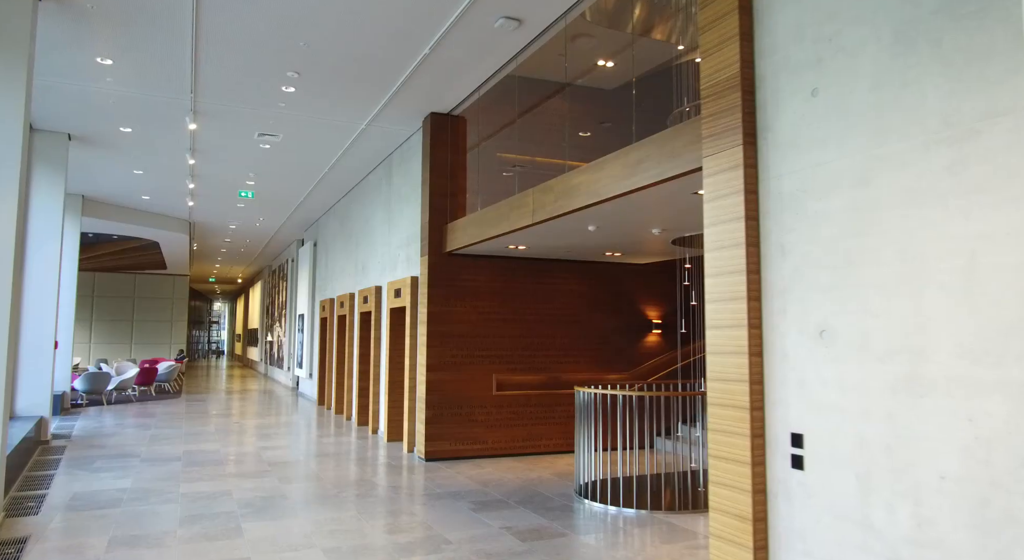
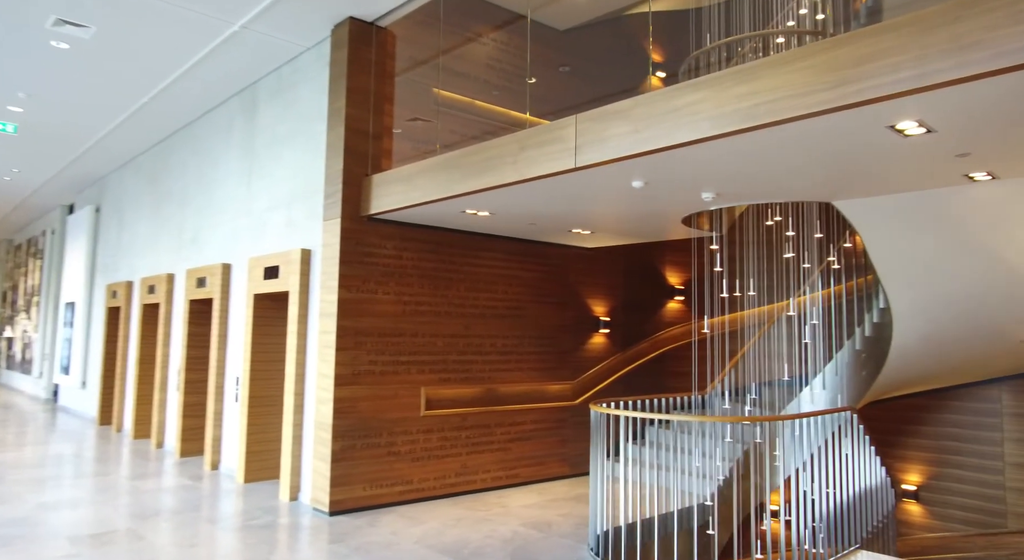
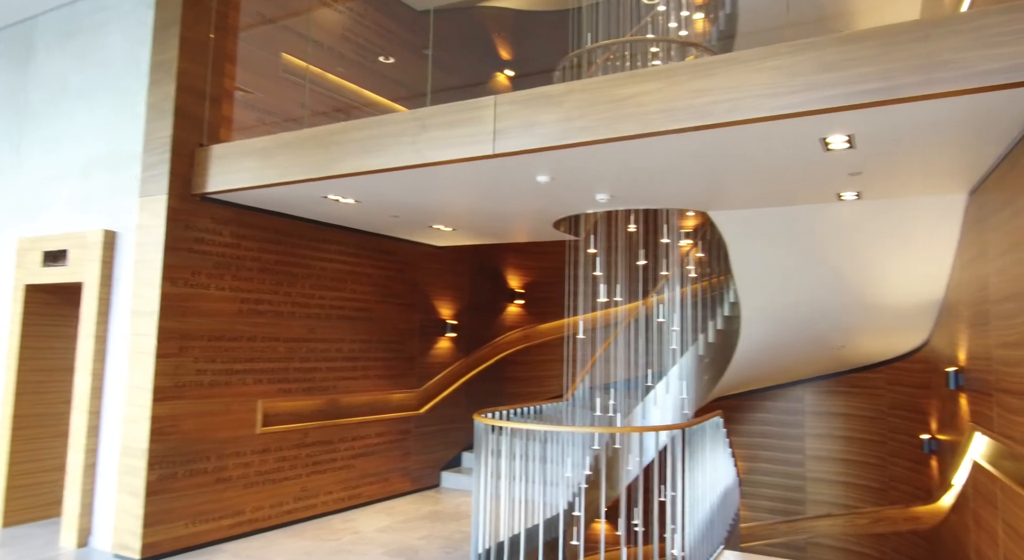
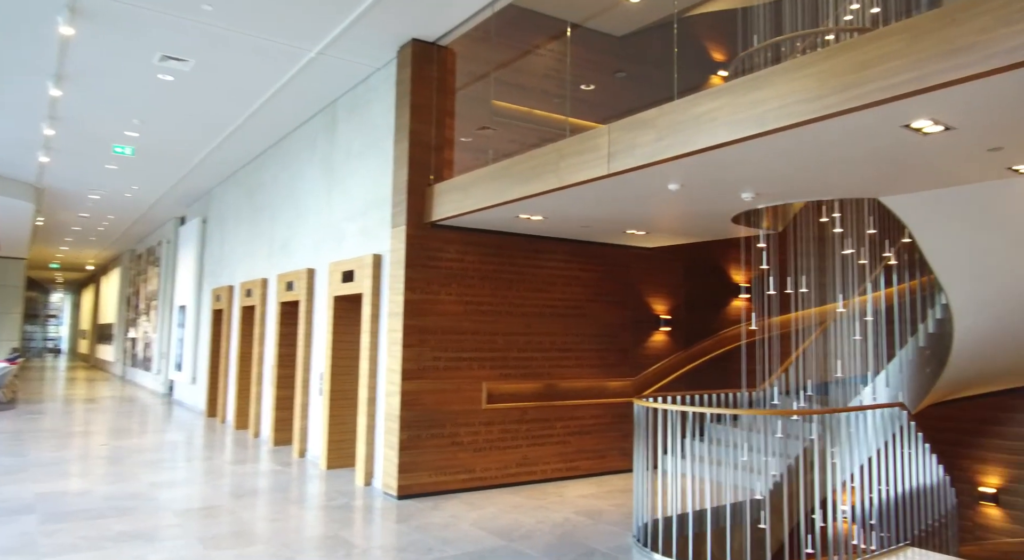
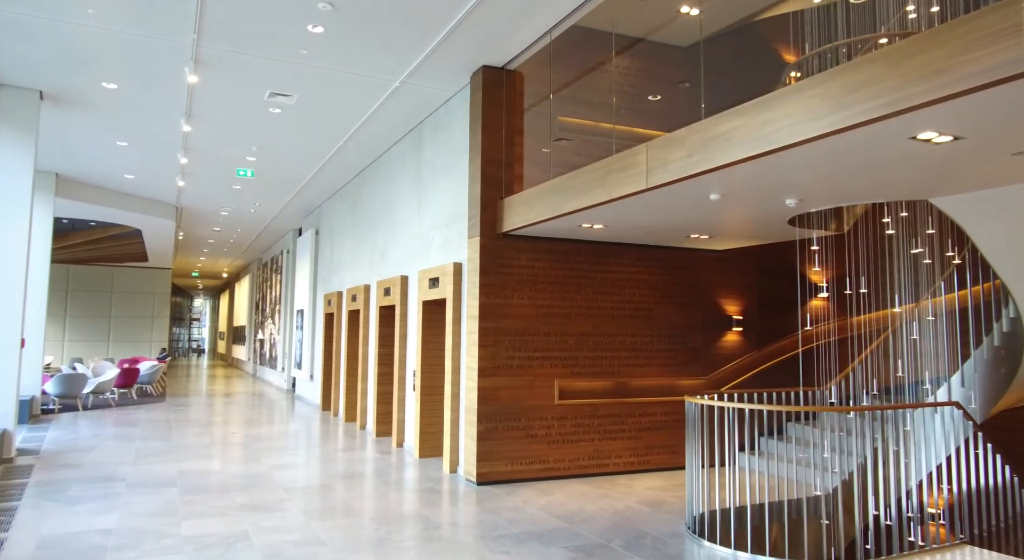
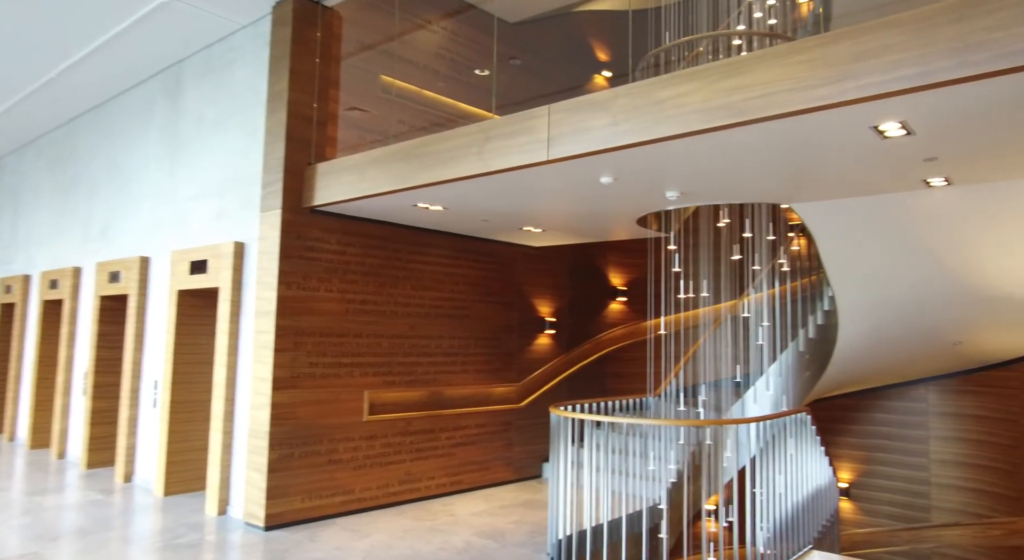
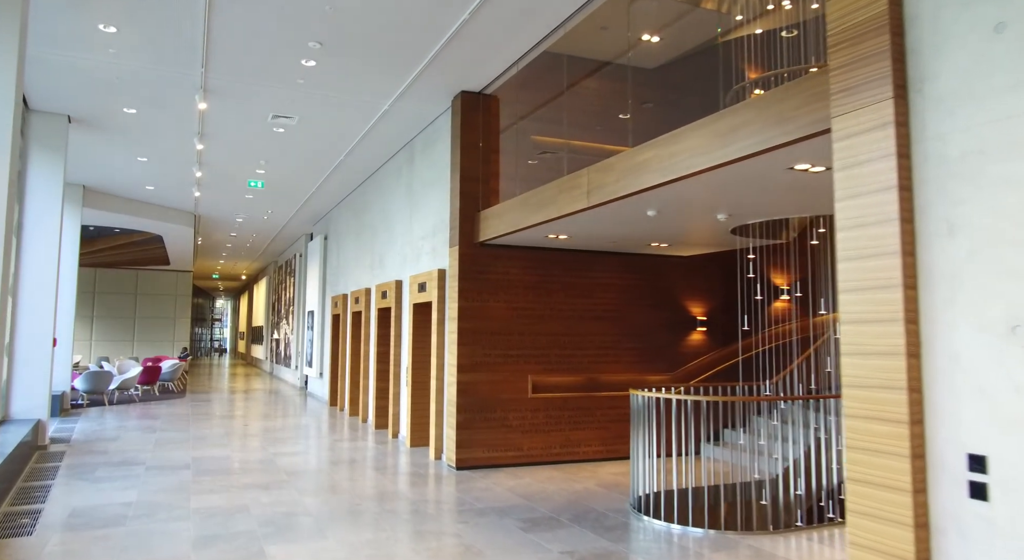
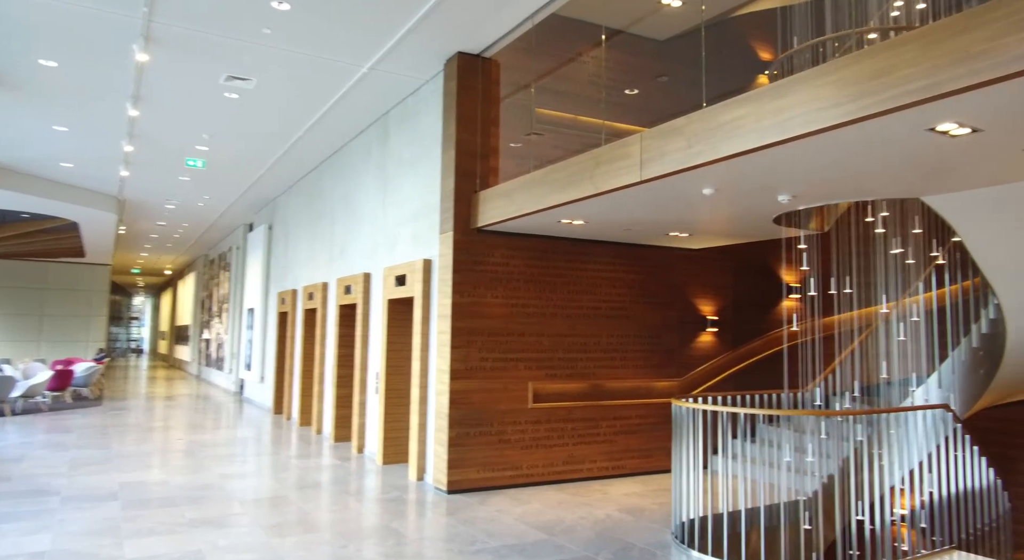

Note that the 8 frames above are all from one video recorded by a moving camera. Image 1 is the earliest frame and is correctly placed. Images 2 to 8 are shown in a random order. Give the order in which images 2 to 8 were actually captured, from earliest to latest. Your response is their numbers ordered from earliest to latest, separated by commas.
7, 5, 8, 4, 2, 6, 3
